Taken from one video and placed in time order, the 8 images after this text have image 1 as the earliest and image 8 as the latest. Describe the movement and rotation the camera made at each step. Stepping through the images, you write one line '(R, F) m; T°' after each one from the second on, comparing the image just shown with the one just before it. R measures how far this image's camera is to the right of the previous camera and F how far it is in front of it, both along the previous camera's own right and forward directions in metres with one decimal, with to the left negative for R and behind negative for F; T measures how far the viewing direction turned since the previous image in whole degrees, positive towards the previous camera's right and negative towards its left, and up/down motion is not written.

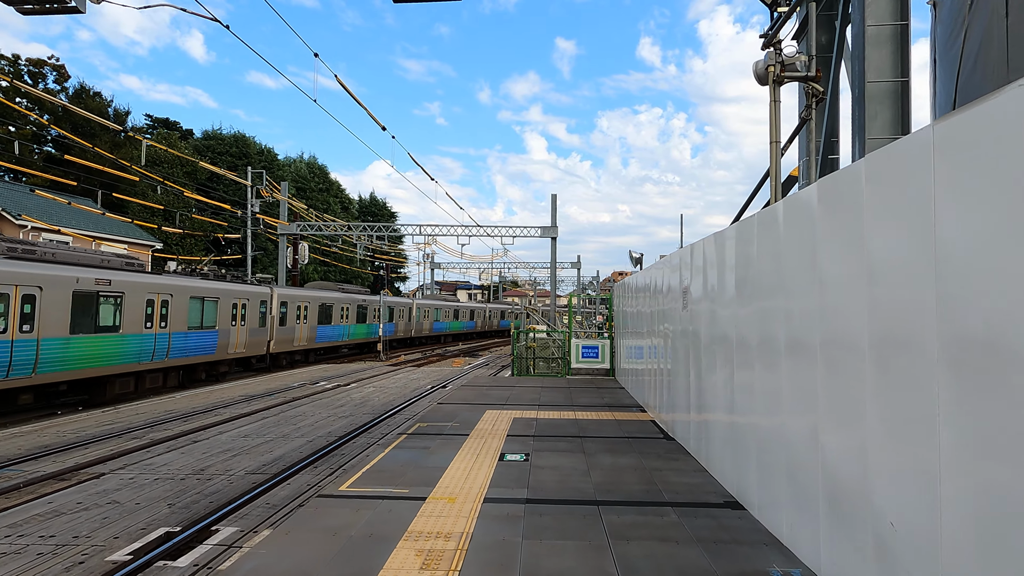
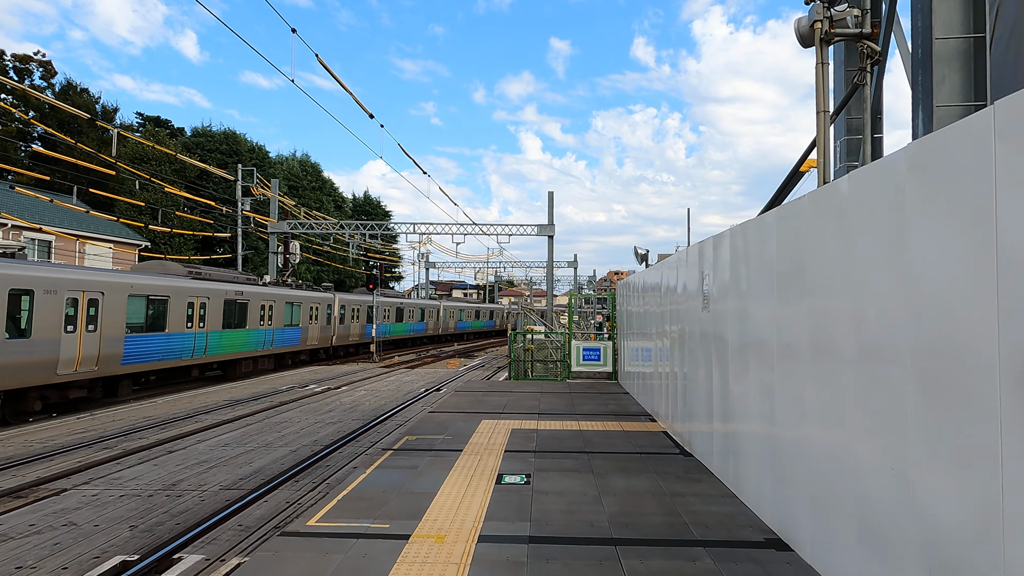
(0.0, +0.6) m; 0°
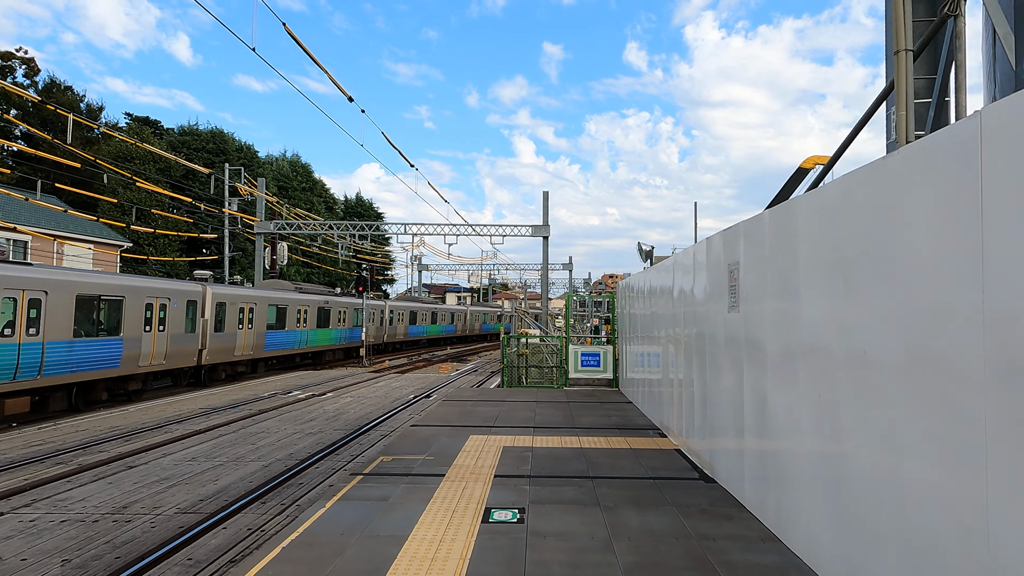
(0.0, +0.8) m; +1°
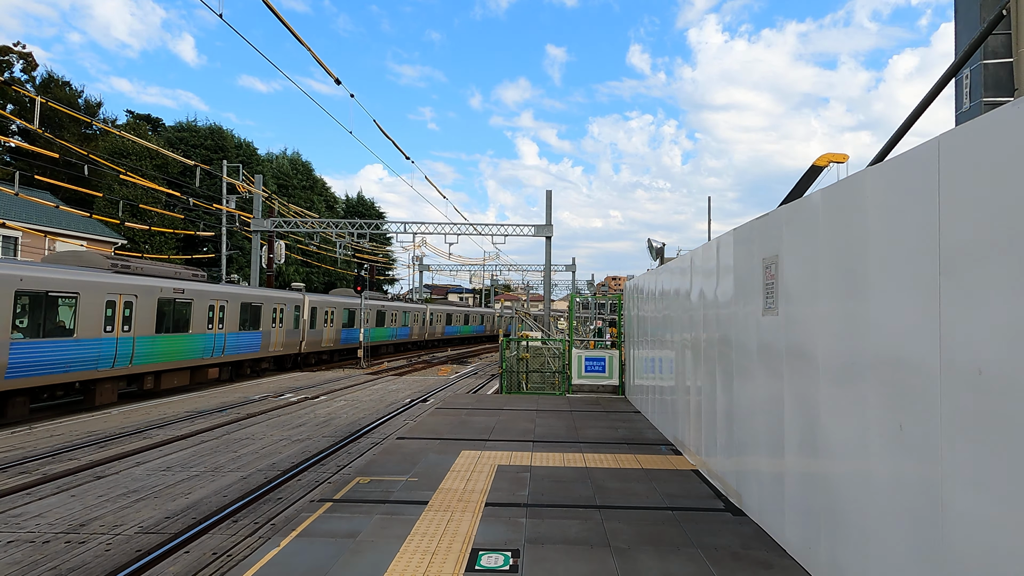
(0.0, +0.6) m; 0°
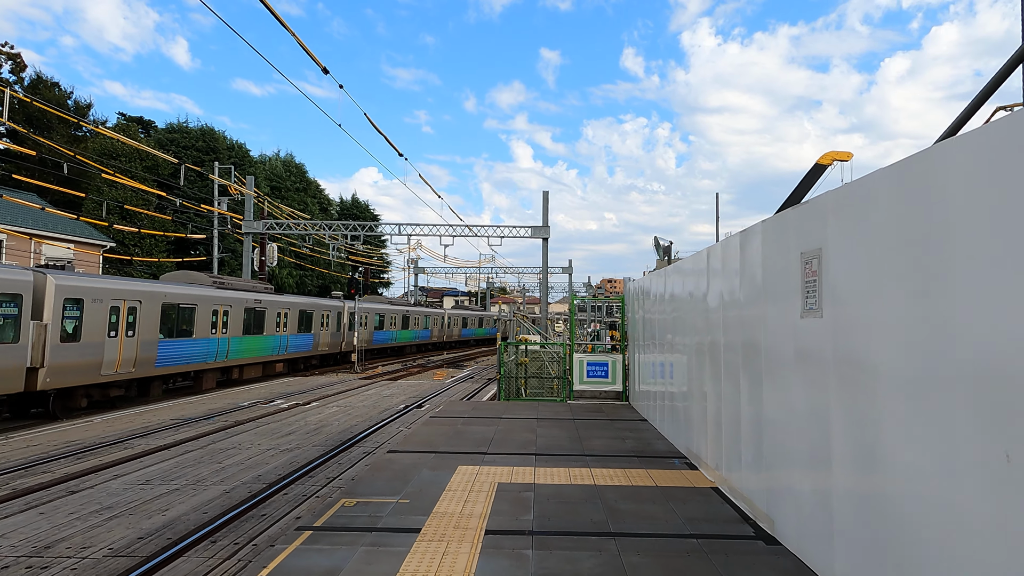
(0.0, +0.4) m; 0°
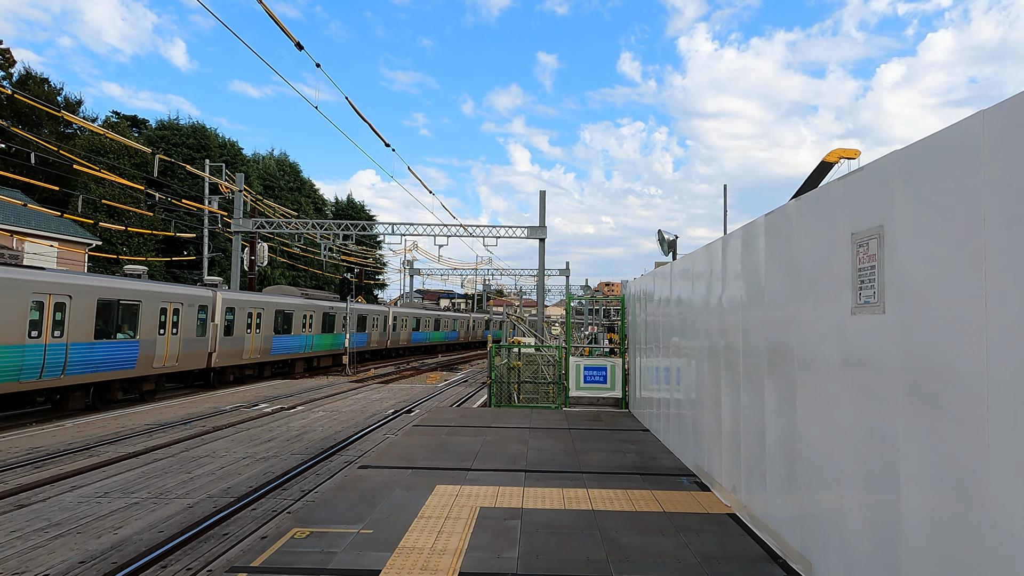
(+0.1, +0.6) m; 0°
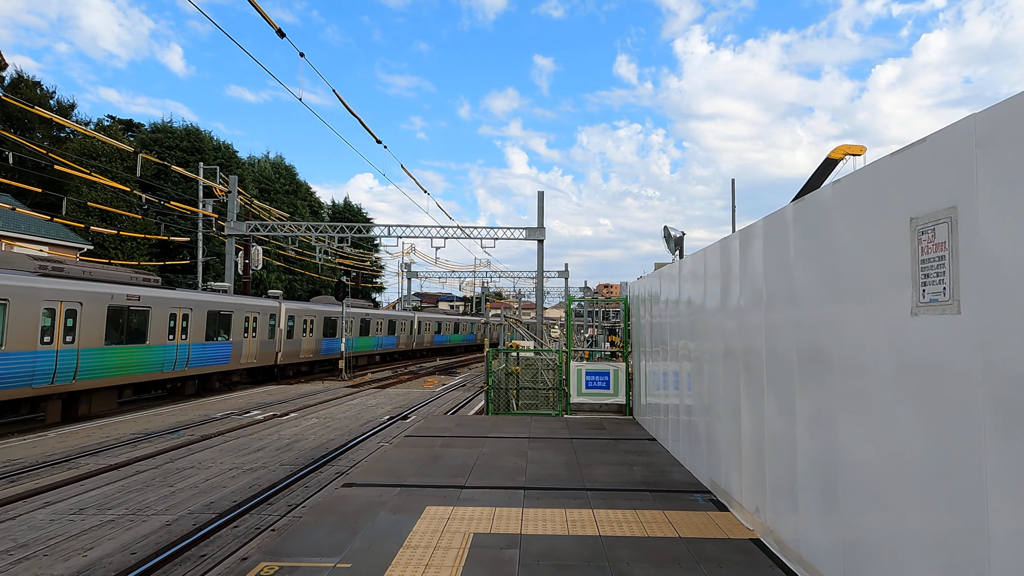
(0.0, +0.4) m; 0°
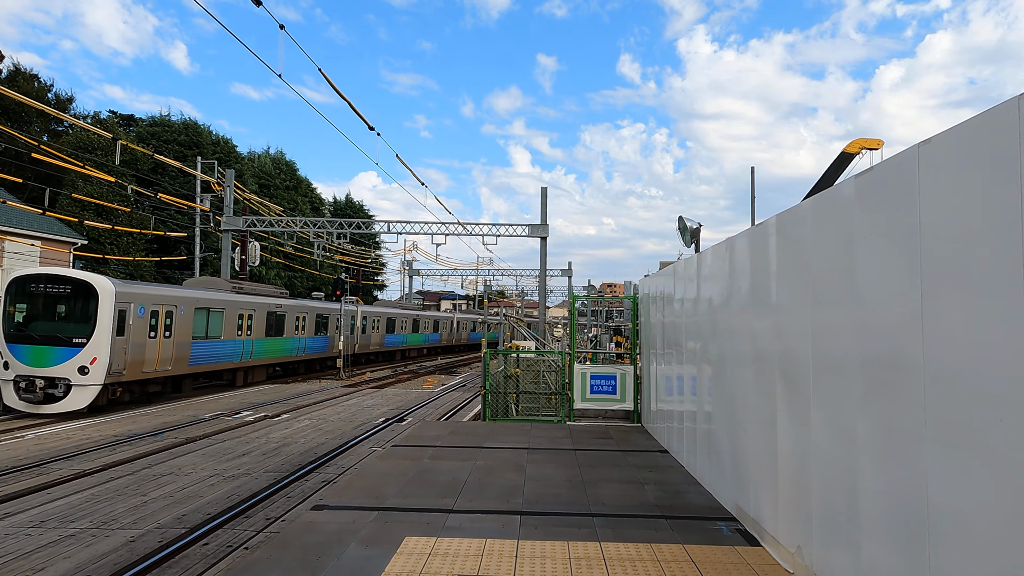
(0.0, +0.6) m; 0°
